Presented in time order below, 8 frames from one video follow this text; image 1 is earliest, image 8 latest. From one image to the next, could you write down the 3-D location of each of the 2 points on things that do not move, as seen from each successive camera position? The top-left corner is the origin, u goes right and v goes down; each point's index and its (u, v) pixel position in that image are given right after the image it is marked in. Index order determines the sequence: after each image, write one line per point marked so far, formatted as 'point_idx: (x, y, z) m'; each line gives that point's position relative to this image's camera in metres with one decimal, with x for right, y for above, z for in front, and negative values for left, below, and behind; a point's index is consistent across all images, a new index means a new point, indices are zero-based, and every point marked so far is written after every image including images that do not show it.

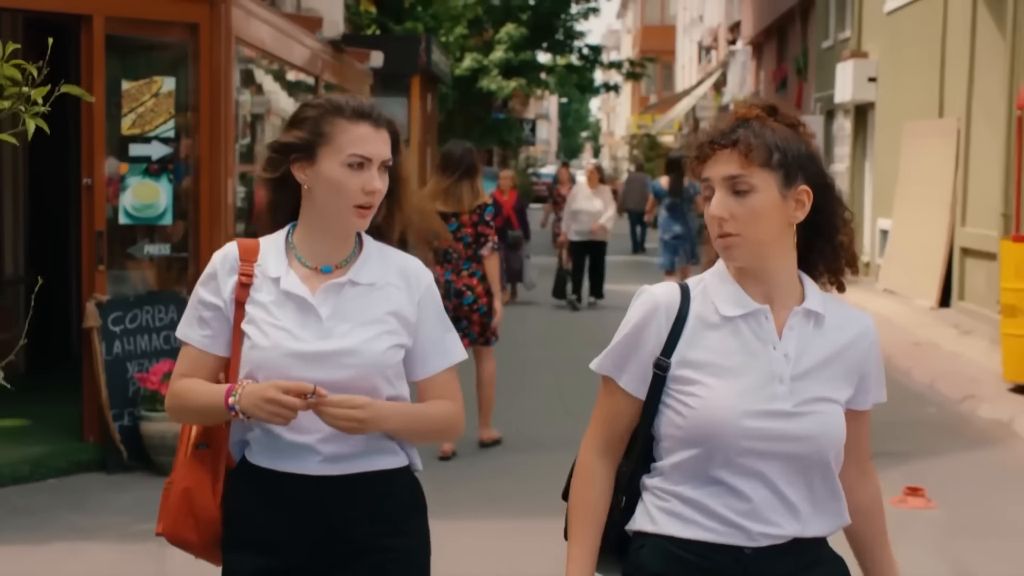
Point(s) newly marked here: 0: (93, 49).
0: (-2.2, +1.3, +7.7) m
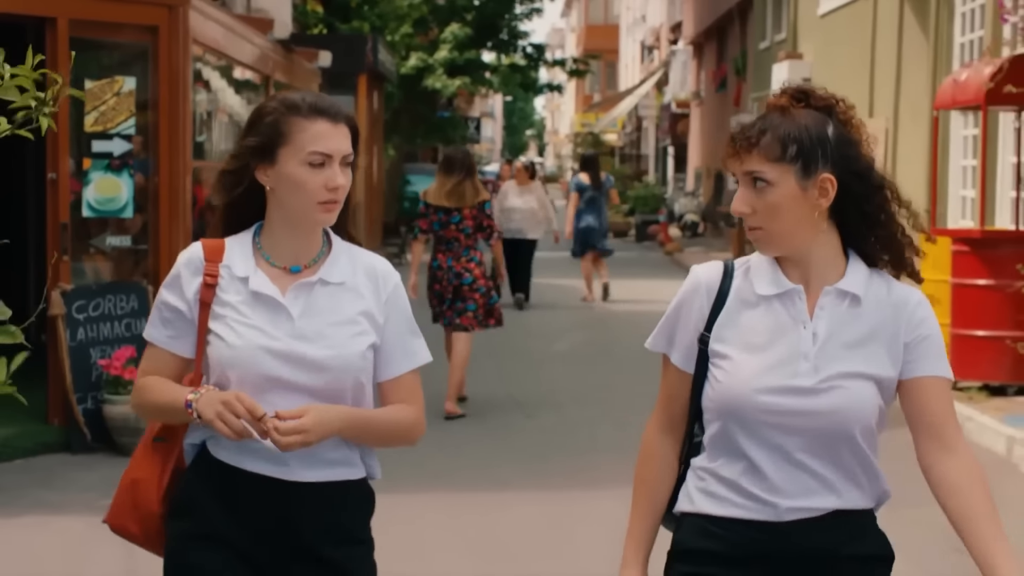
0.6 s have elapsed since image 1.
0: (-2.5, +1.3, +8.1) m
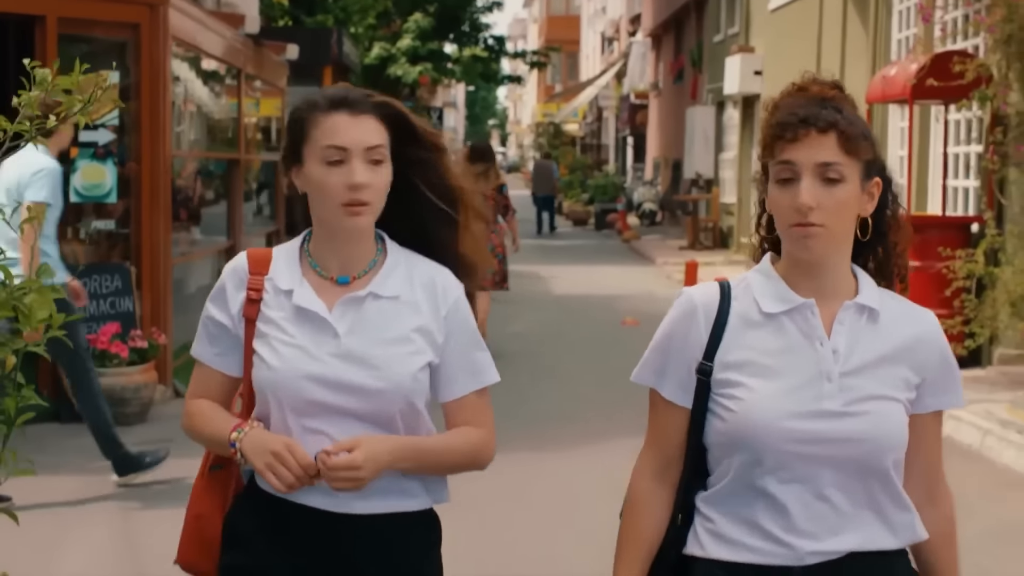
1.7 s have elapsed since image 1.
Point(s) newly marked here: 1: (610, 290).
0: (-2.8, +1.5, +8.6) m
1: (+1.2, 0.0, +18.1) m
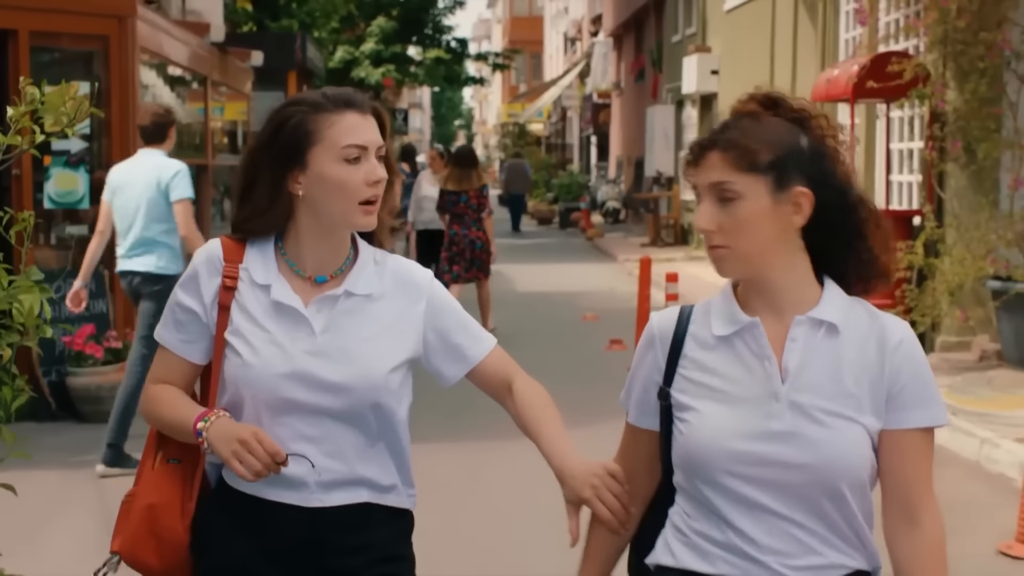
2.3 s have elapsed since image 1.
0: (-3.1, +1.4, +9.0) m
1: (+0.8, 0.0, +18.5) m
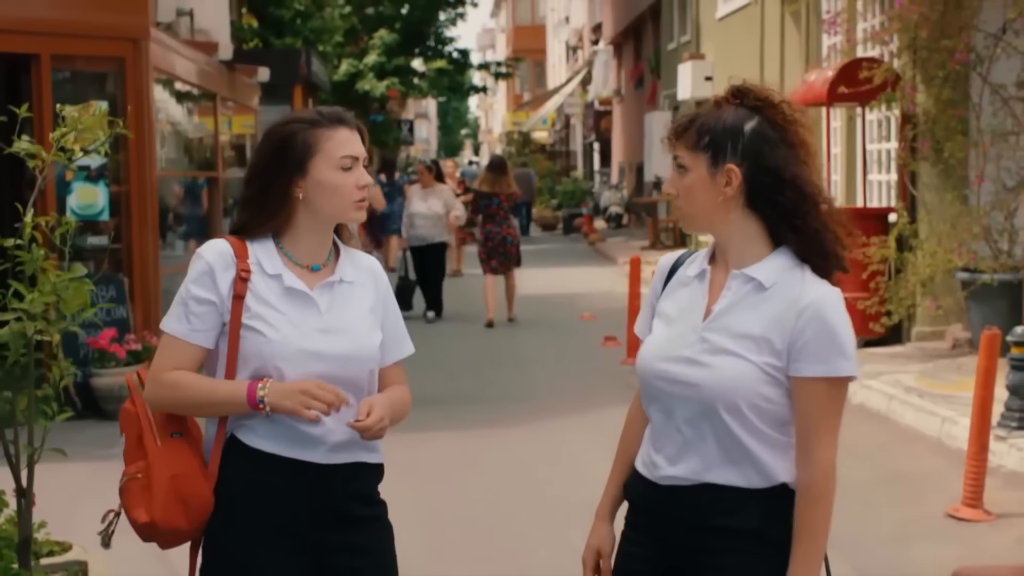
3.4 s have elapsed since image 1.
0: (-3.1, +1.4, +9.6) m
1: (+0.8, 0.0, +19.1) m
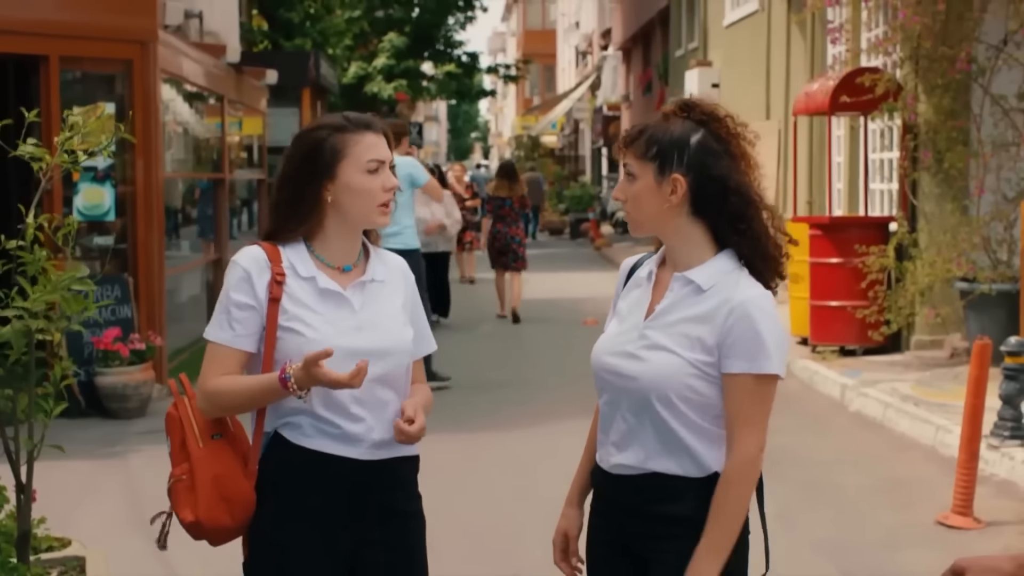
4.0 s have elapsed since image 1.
0: (-3.1, +1.4, +9.7) m
1: (+0.9, -0.1, +19.1) m
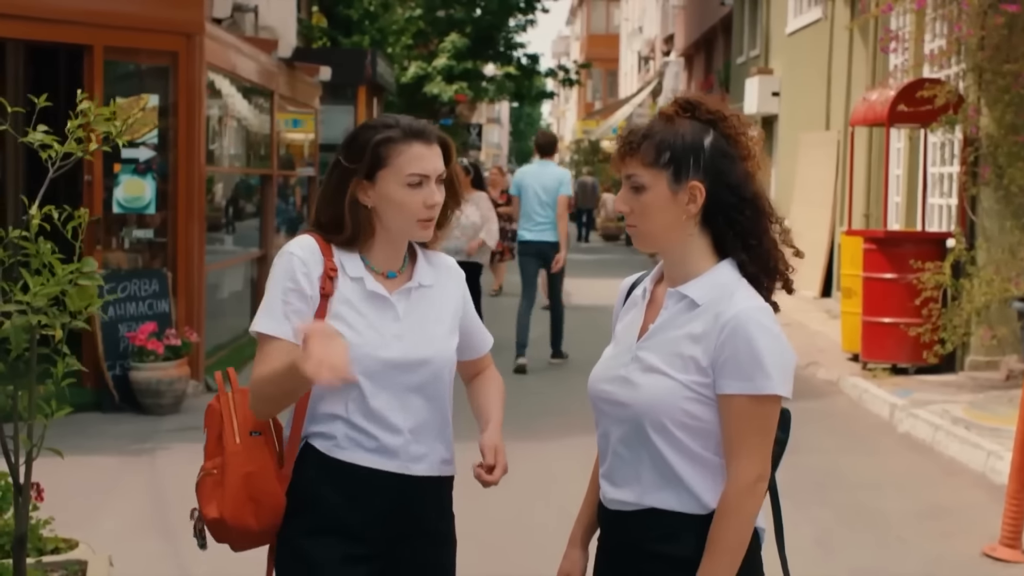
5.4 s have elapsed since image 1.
0: (-2.8, +1.4, +9.6) m
1: (+1.5, -0.2, +18.9) m
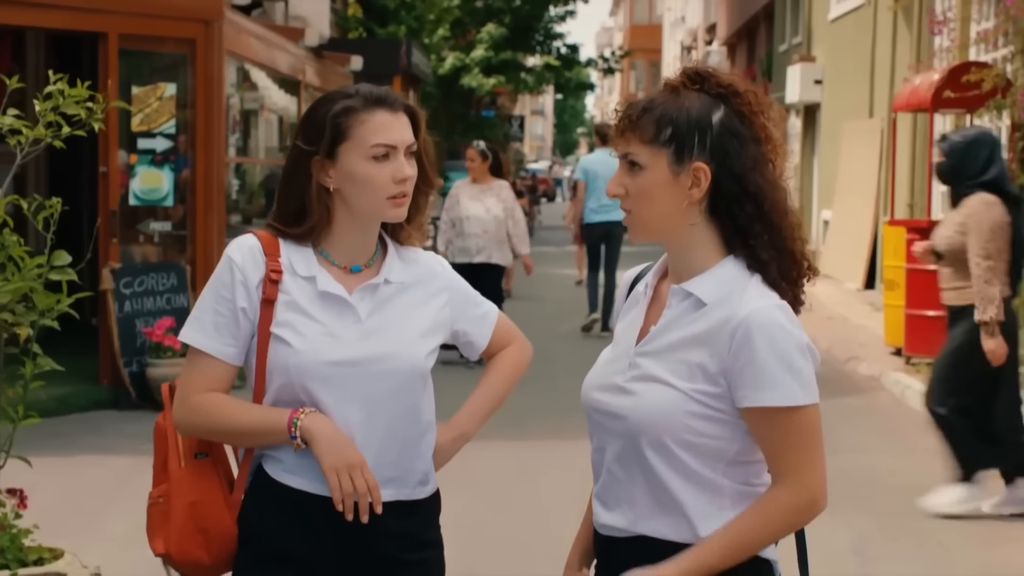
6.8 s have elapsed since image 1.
0: (-2.6, +1.5, +9.4) m
1: (+2.0, -0.1, +18.5) m
